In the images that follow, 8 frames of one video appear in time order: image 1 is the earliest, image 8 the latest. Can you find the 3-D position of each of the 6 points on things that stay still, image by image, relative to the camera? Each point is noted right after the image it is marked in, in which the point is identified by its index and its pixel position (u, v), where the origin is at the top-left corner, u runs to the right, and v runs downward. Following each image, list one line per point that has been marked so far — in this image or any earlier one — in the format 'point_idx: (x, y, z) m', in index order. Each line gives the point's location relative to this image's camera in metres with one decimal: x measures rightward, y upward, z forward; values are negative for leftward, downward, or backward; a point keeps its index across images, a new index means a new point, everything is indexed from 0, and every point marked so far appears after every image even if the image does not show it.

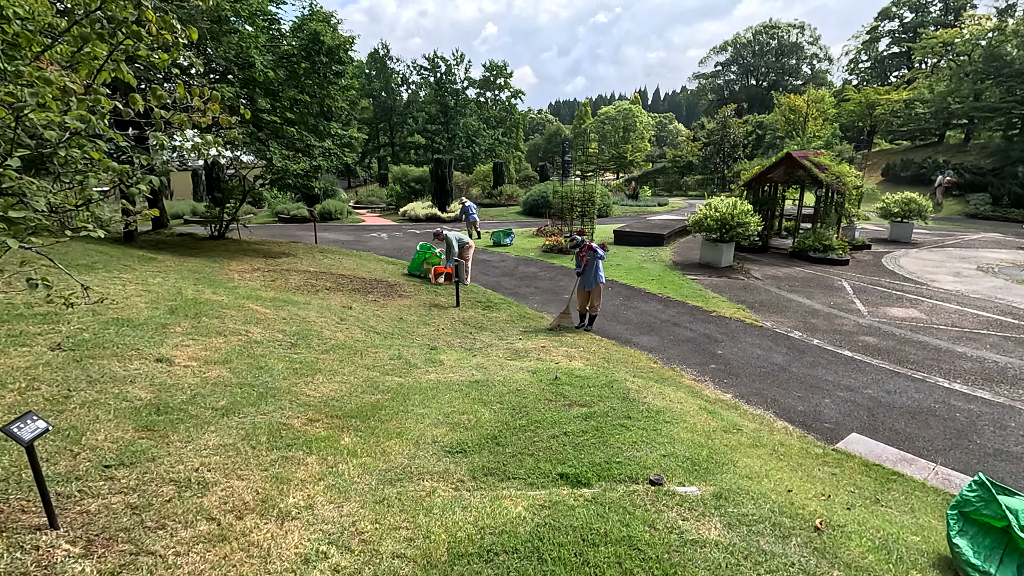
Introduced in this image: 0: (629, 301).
0: (+2.0, -0.2, +9.4) m
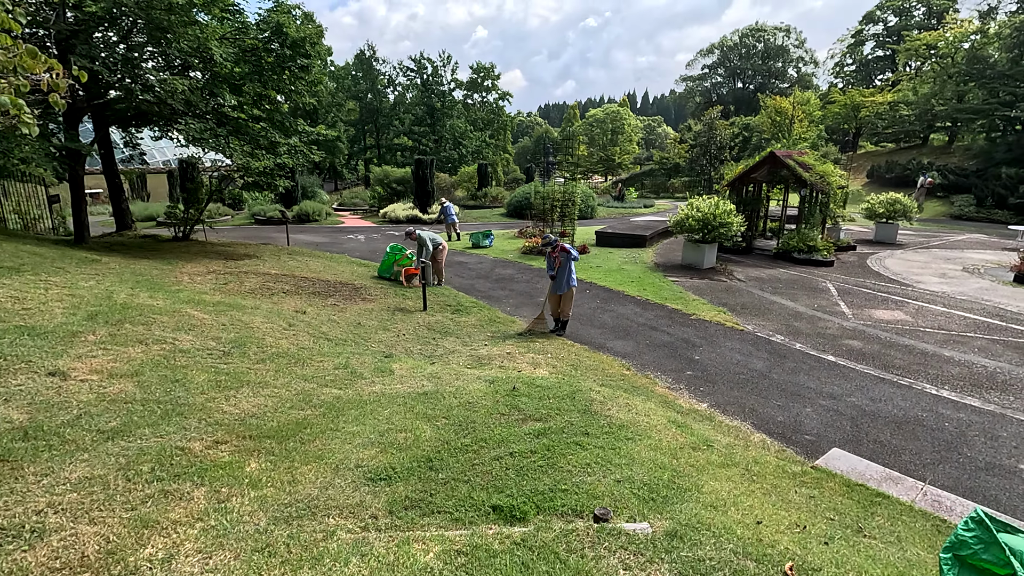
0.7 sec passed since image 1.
0: (+1.6, -0.3, +9.0) m
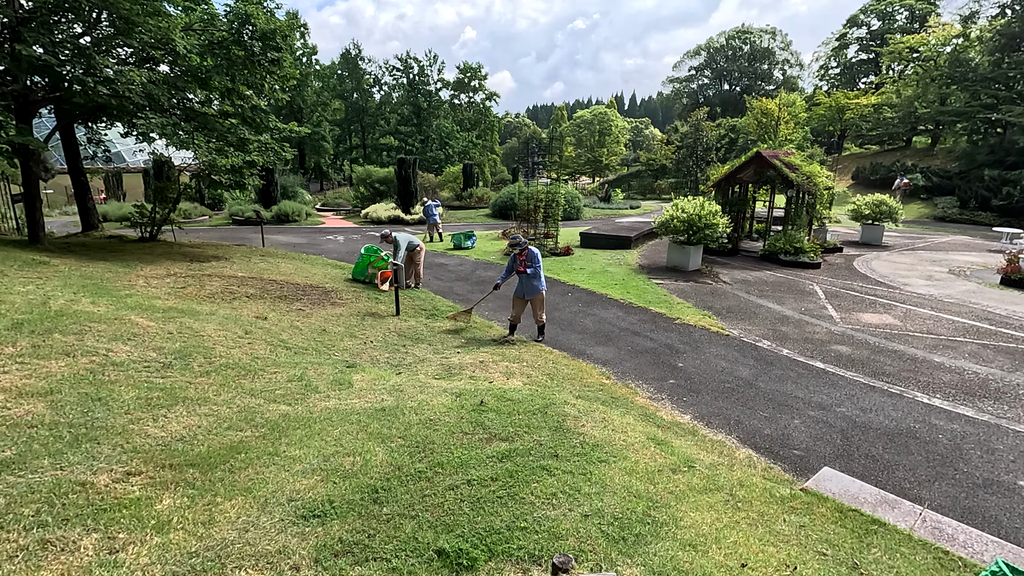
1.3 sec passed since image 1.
0: (+1.2, -0.3, +8.7) m
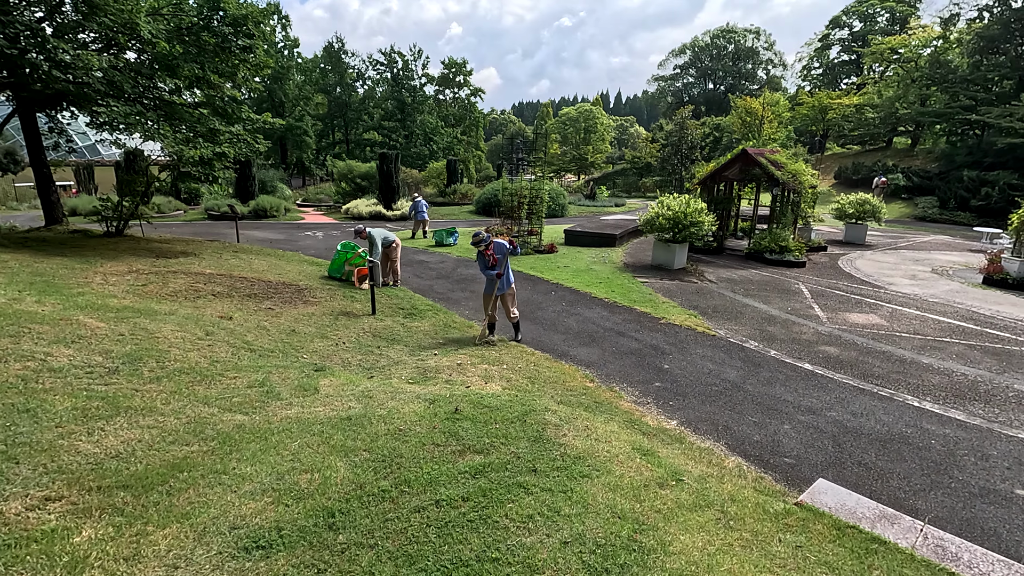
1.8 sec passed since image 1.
0: (+0.9, -0.3, +8.4) m
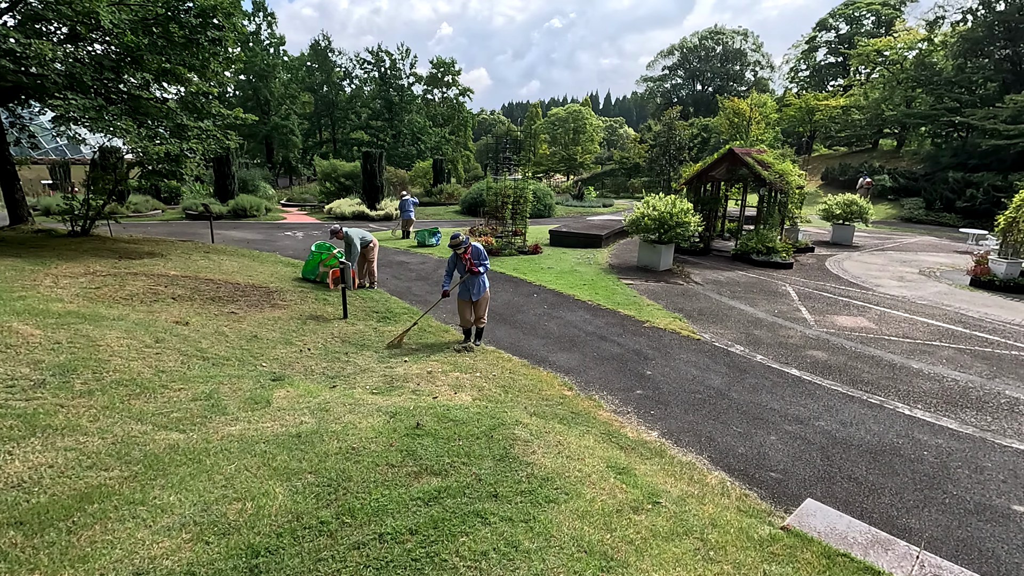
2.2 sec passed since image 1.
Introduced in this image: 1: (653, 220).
0: (+0.6, -0.3, +8.2) m
1: (+2.9, +1.4, +11.2) m
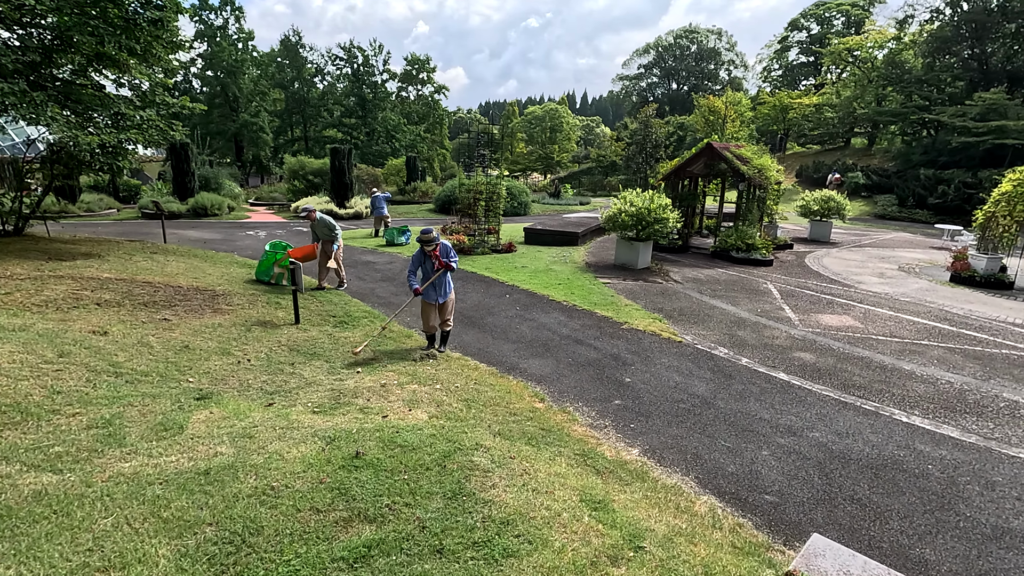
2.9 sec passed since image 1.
0: (+0.2, -0.3, +7.7) m
1: (+2.4, +1.4, +10.8) m
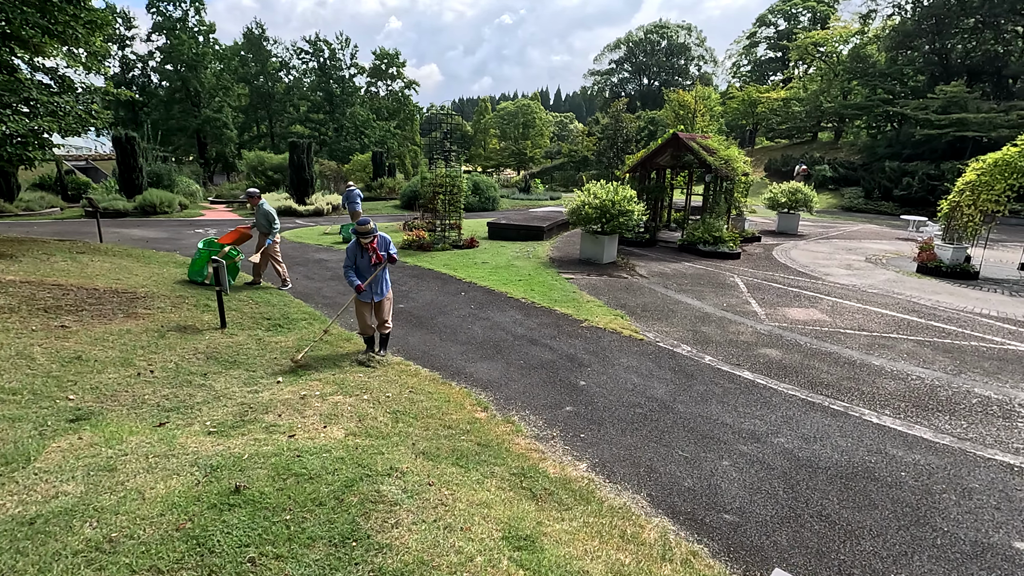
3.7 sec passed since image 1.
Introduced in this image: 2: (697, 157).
0: (-0.4, -0.3, +7.2) m
1: (+1.6, +1.5, +10.4) m
2: (+4.2, +3.0, +12.2) m
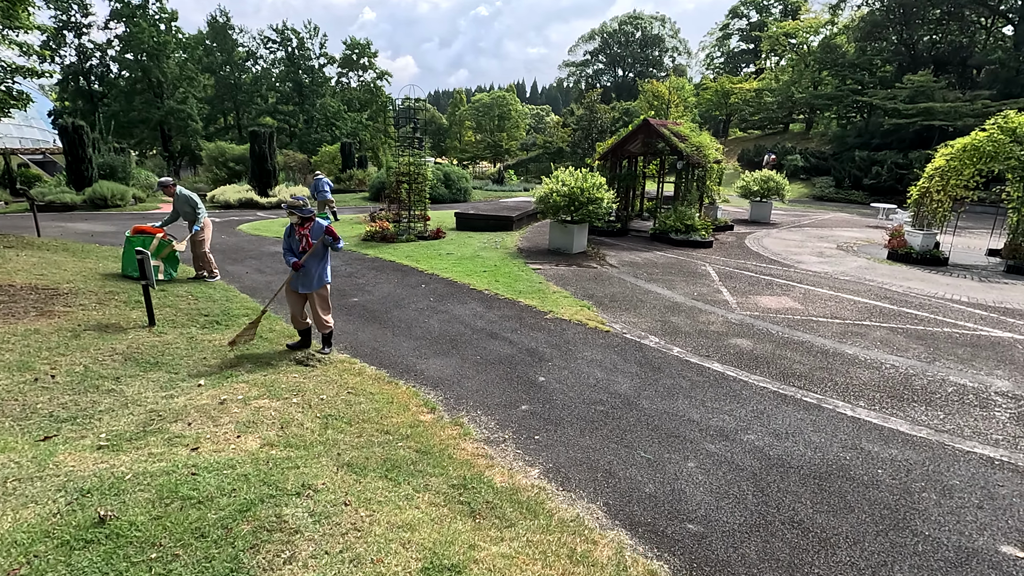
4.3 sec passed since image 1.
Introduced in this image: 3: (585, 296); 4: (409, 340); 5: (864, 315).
0: (-0.9, -0.2, +6.8) m
1: (+1.0, +1.7, +10.0) m
2: (+3.5, +3.2, +12.0) m
3: (+1.0, -0.1, +7.4) m
4: (-1.0, -0.5, +5.6) m
5: (+4.4, -0.3, +6.8) m
